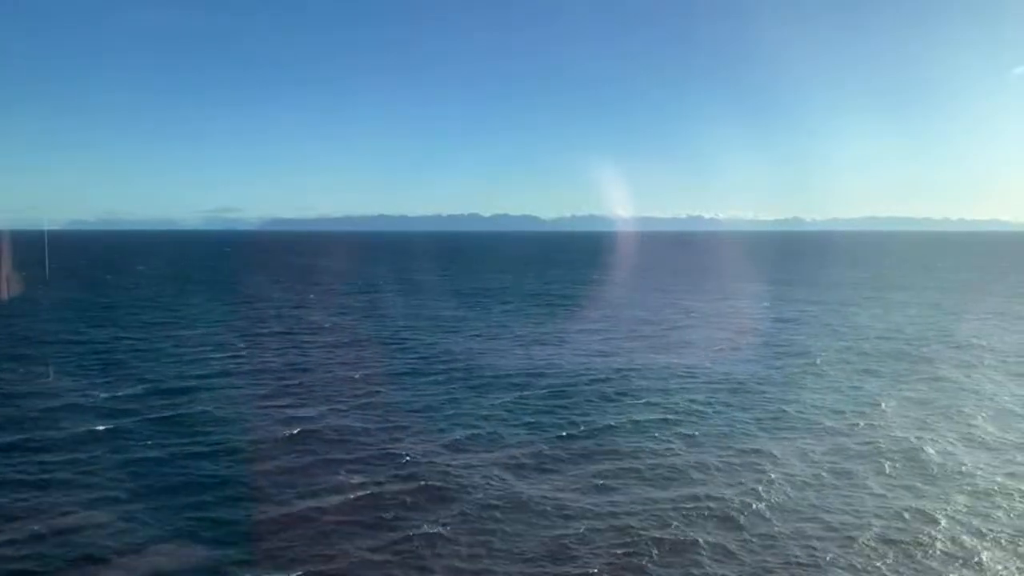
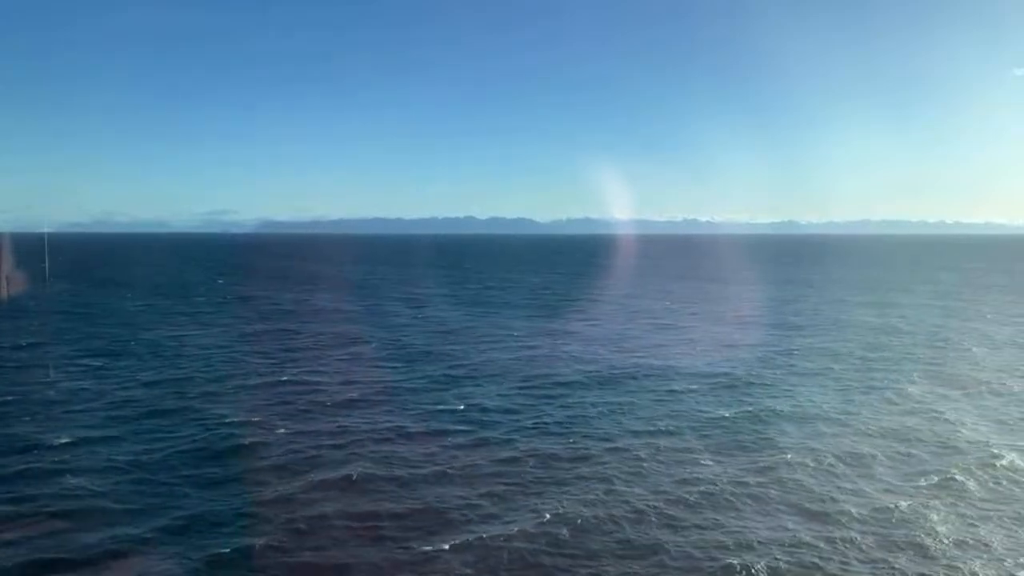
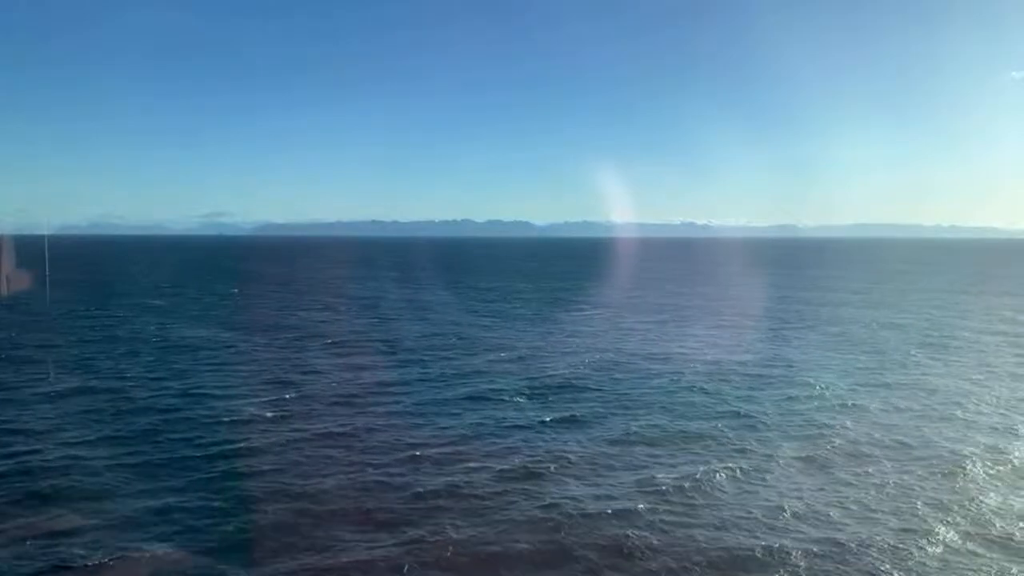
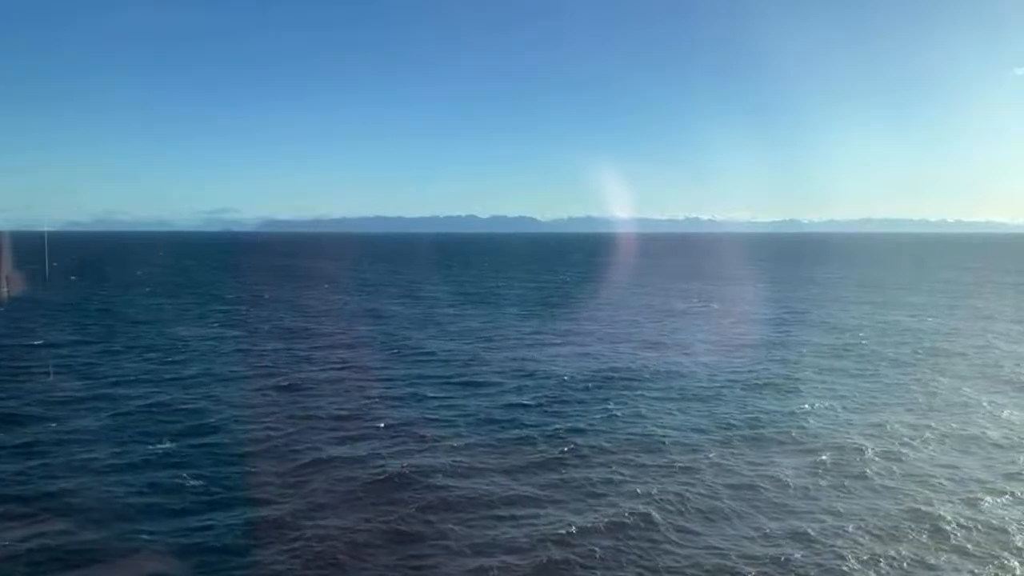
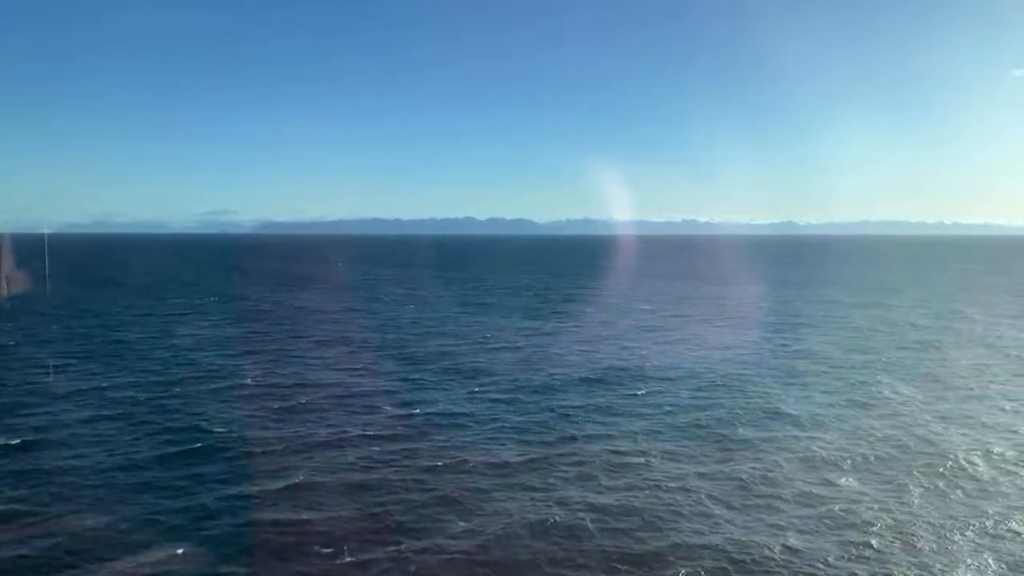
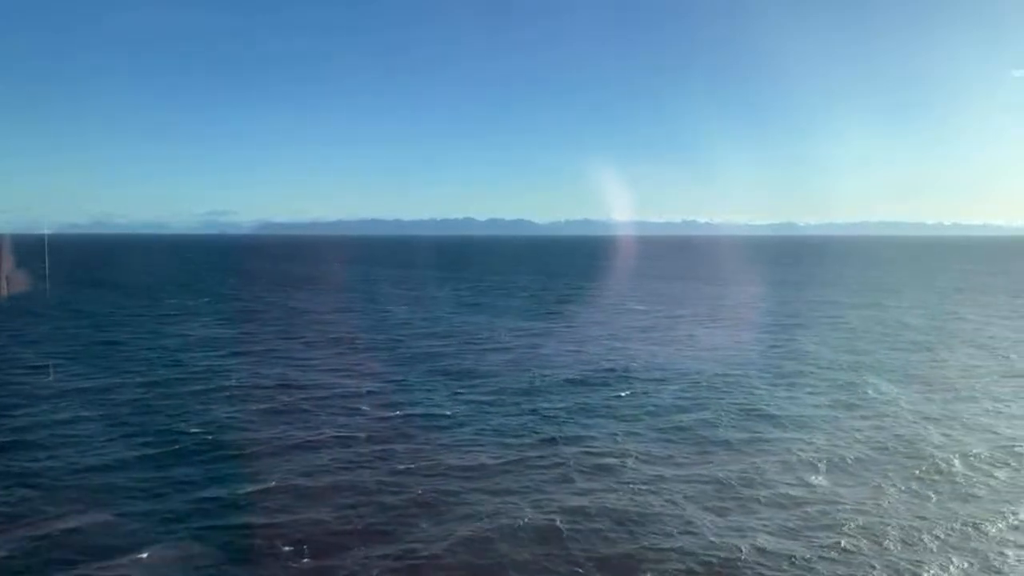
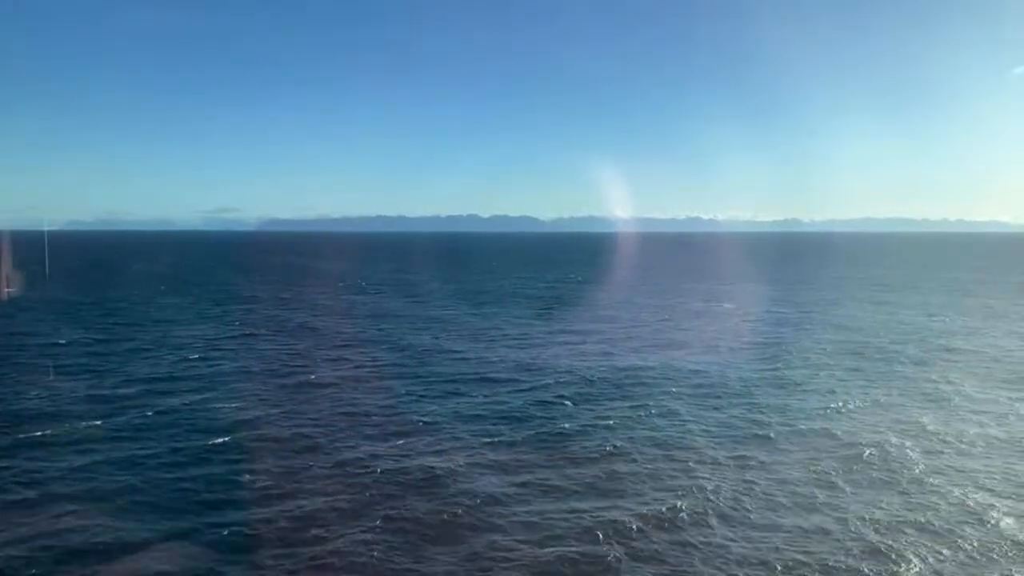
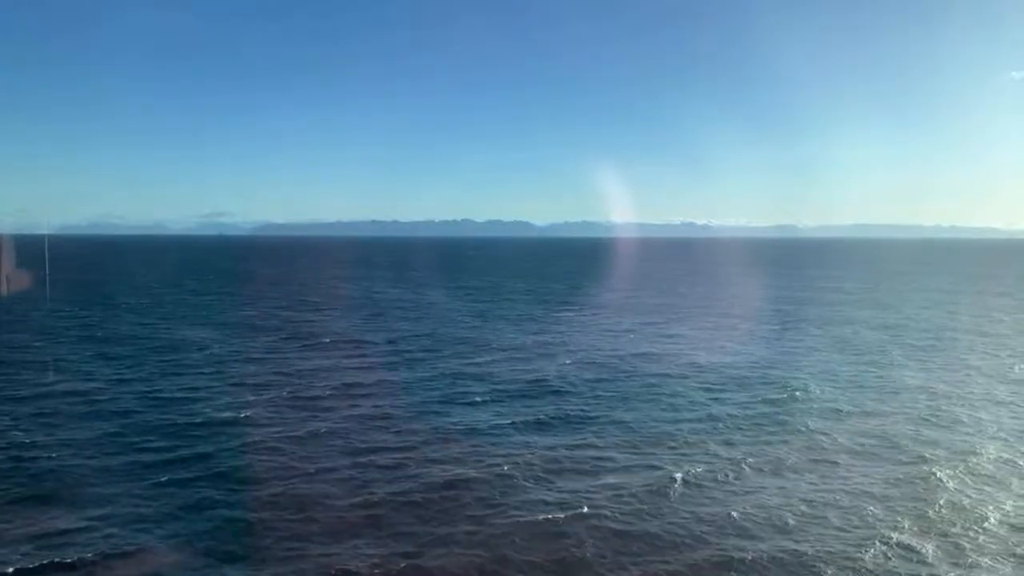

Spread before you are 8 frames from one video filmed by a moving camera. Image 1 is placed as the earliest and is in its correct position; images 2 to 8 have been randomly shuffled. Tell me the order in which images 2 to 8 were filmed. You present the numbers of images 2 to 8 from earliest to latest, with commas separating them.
7, 4, 2, 5, 6, 3, 8
